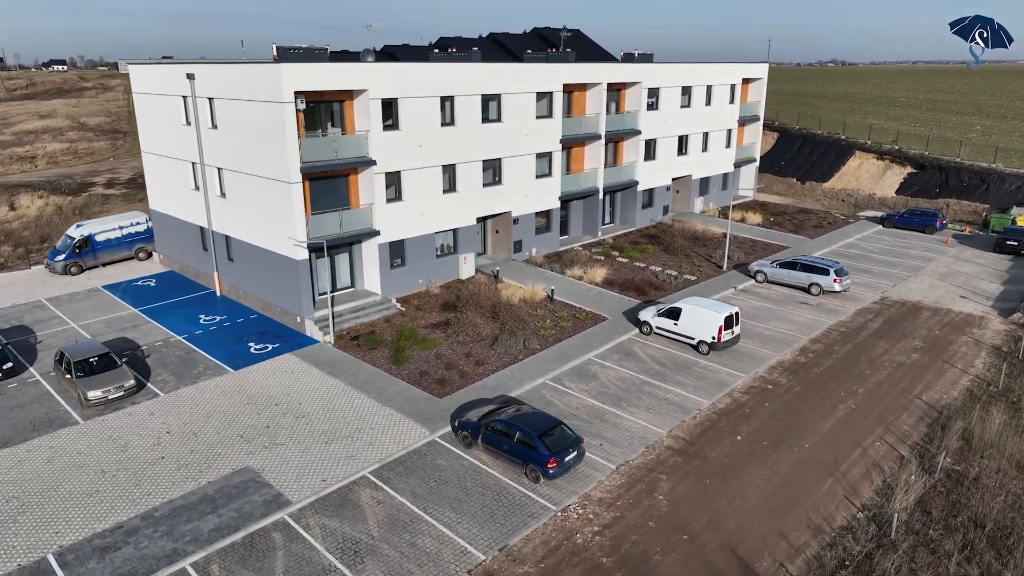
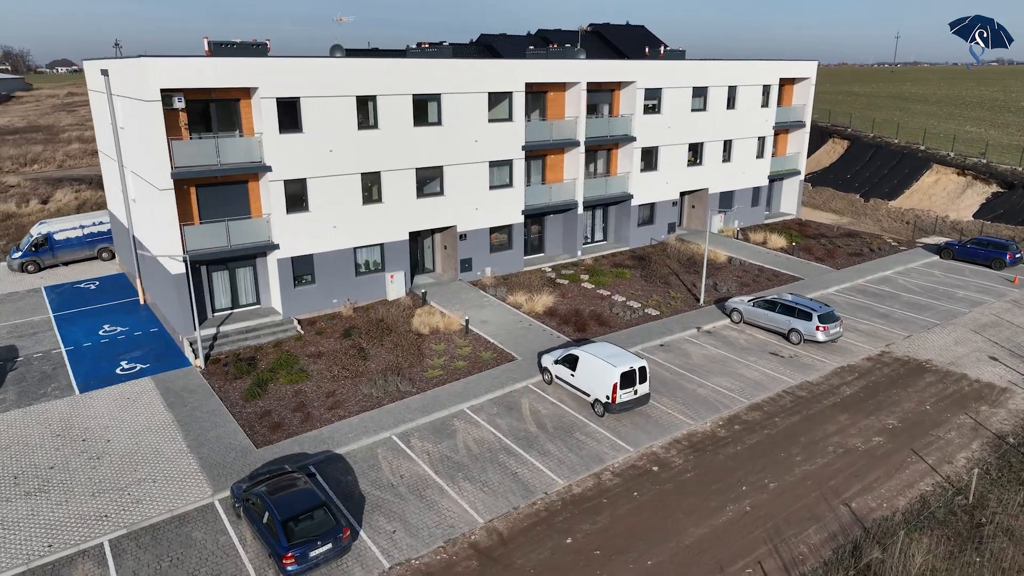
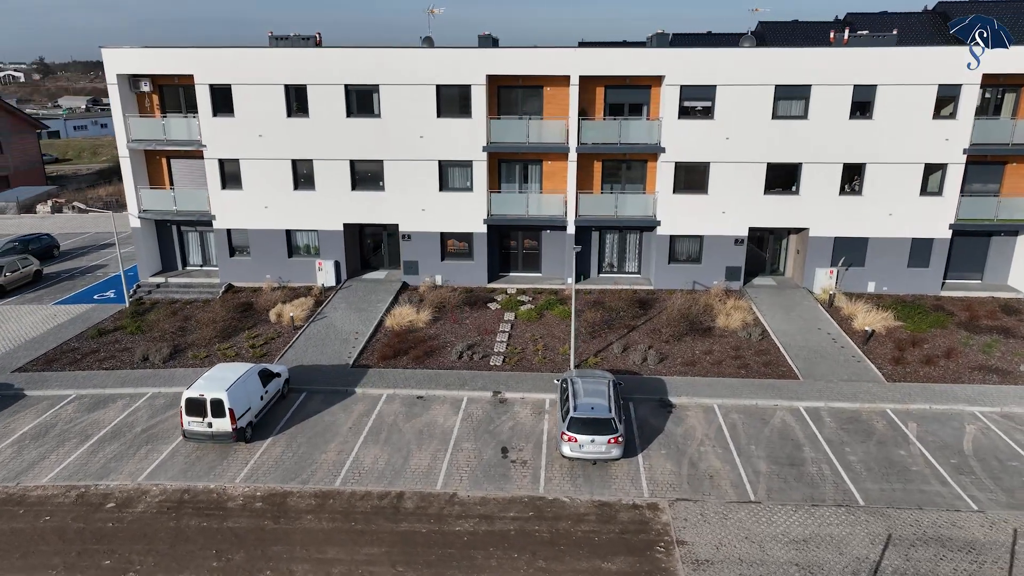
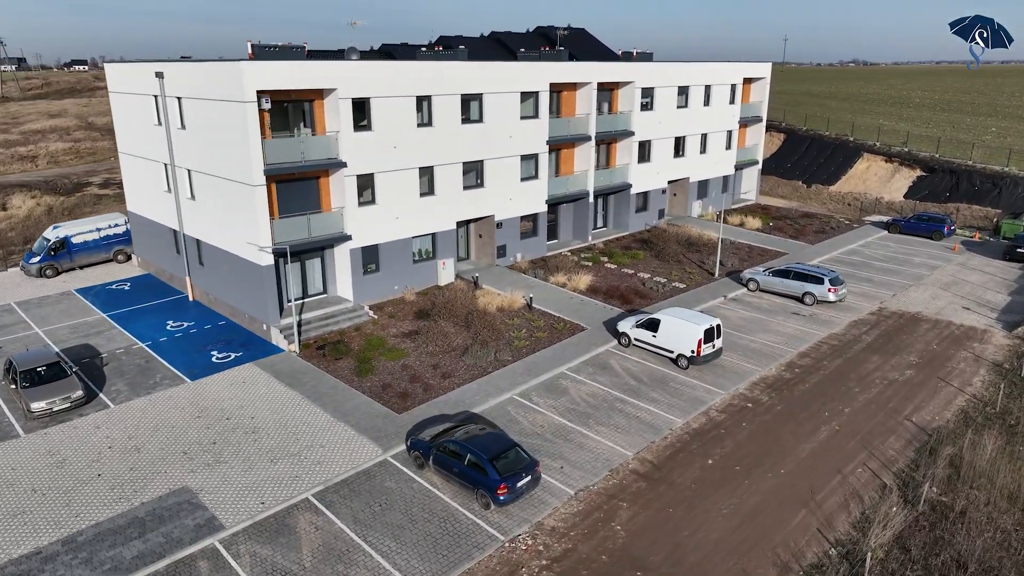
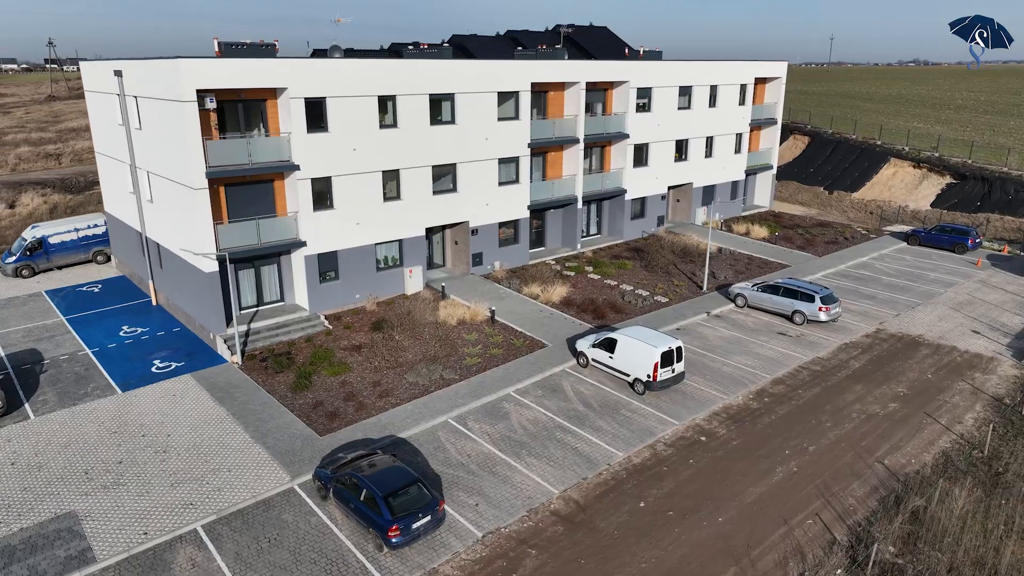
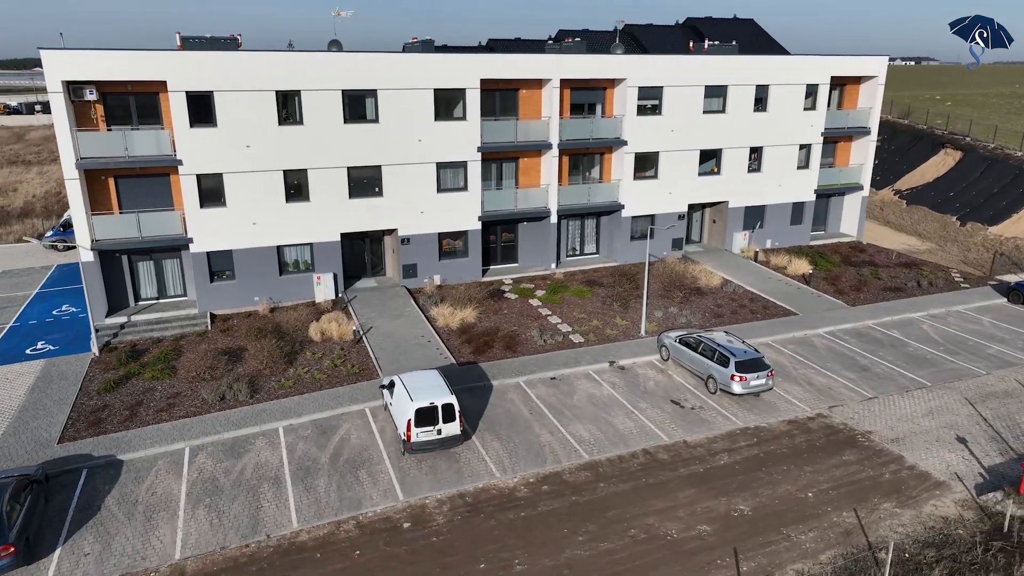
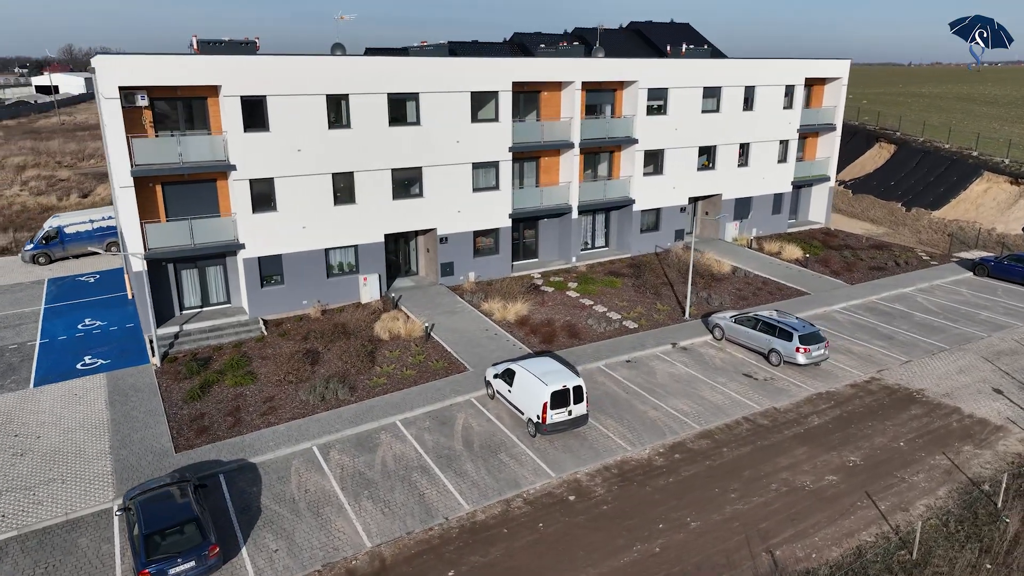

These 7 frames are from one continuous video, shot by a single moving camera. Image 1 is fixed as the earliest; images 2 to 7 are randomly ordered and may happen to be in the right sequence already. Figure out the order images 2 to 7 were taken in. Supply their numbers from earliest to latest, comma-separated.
4, 5, 2, 7, 6, 3
